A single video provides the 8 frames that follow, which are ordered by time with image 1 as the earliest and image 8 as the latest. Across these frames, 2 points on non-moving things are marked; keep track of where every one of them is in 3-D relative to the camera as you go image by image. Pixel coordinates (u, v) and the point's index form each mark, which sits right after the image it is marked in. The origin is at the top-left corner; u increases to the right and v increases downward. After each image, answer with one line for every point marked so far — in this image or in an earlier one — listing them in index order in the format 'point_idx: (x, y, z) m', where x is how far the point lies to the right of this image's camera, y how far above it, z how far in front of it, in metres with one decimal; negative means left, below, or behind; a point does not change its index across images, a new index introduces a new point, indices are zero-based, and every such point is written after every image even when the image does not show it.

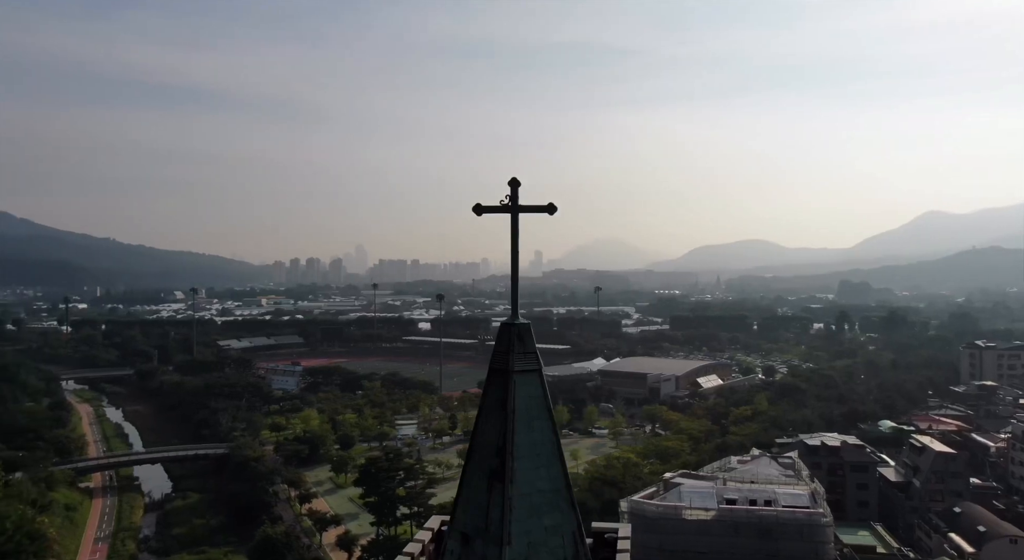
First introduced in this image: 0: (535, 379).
0: (+0.2, -0.9, +8.1) m
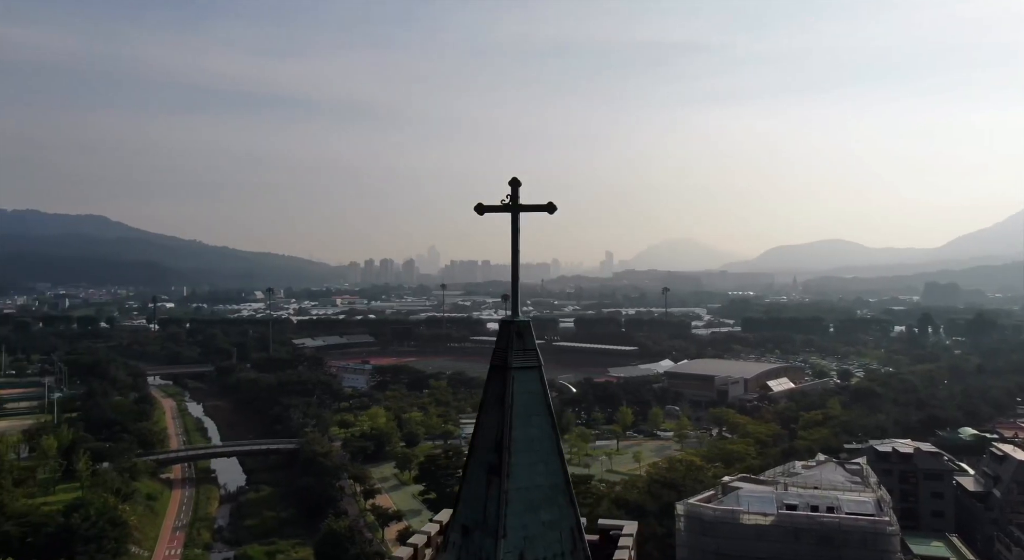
0: (+0.2, -0.9, +8.3) m
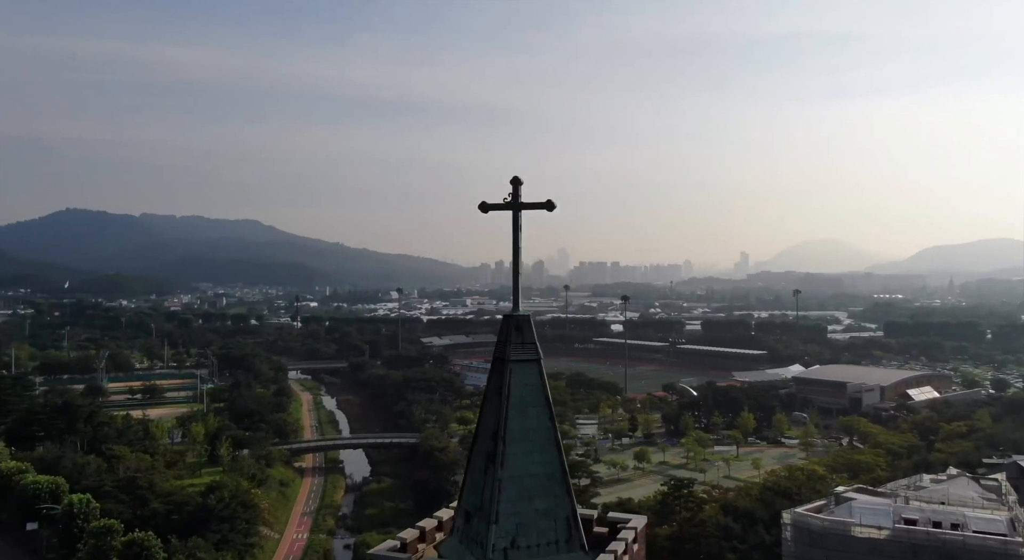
0: (+0.2, -0.9, +8.6) m
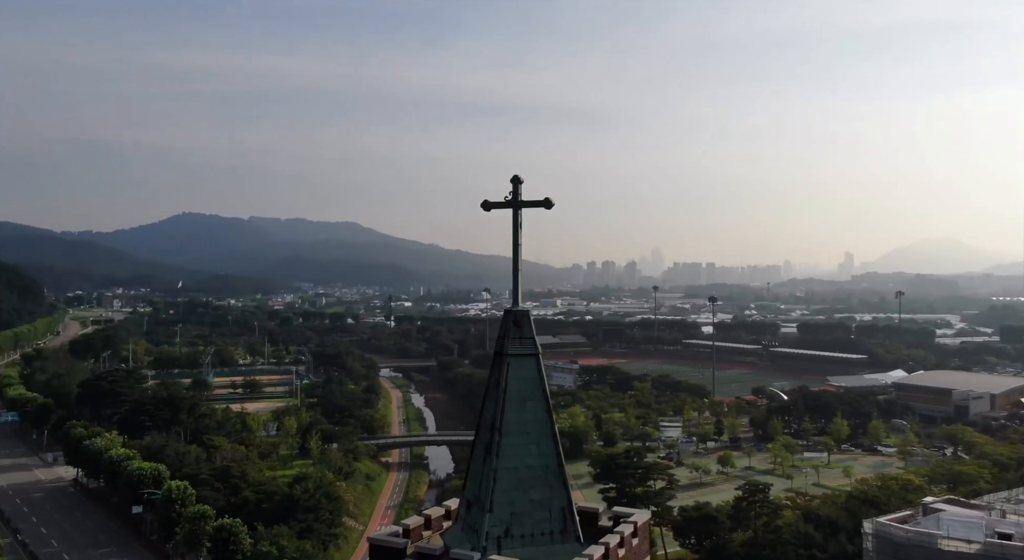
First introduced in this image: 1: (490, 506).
0: (+0.2, -0.9, +8.8) m
1: (-0.2, -2.3, +8.5) m
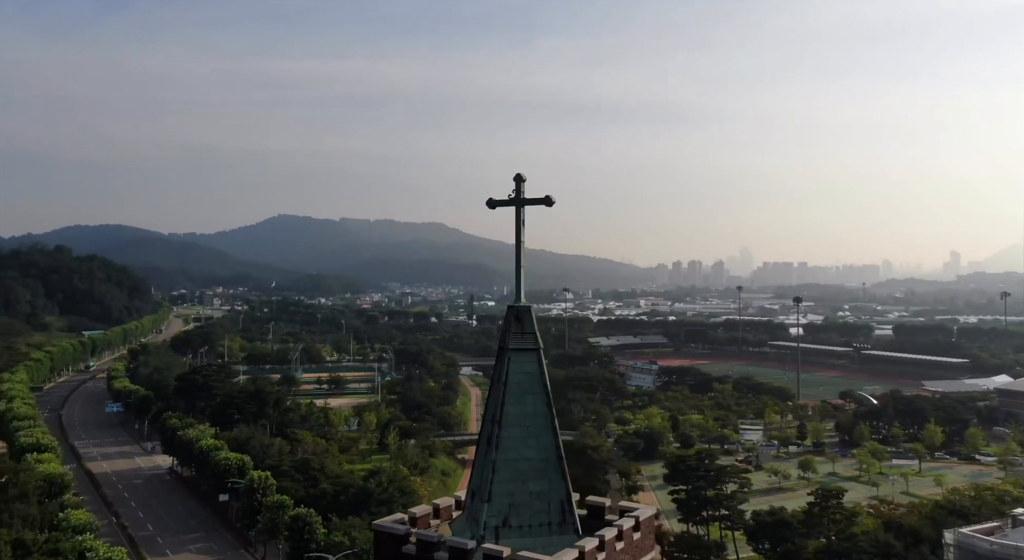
0: (+0.2, -0.8, +9.0) m
1: (-0.2, -2.3, +8.7) m
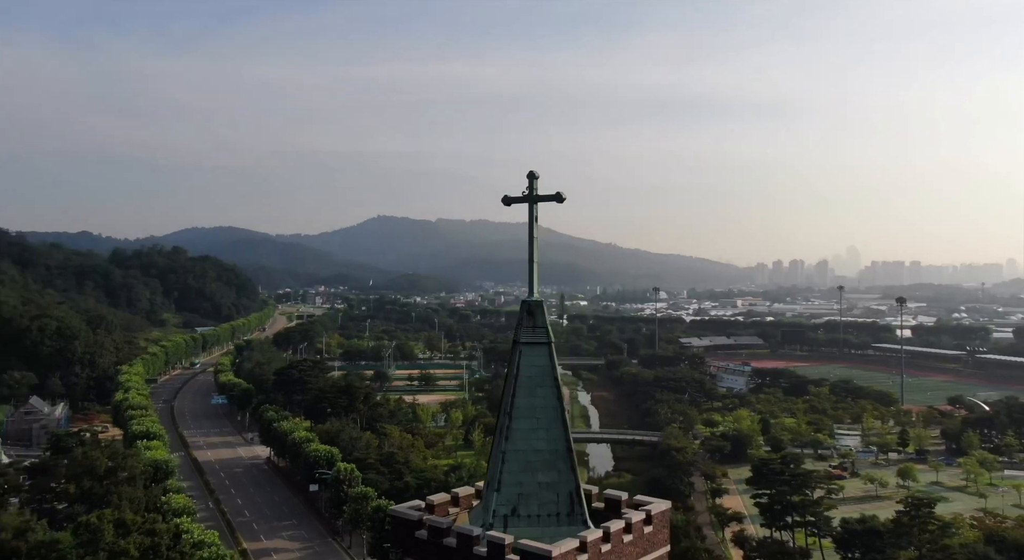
0: (+0.4, -0.8, +9.1) m
1: (-0.1, -2.2, +8.8) m
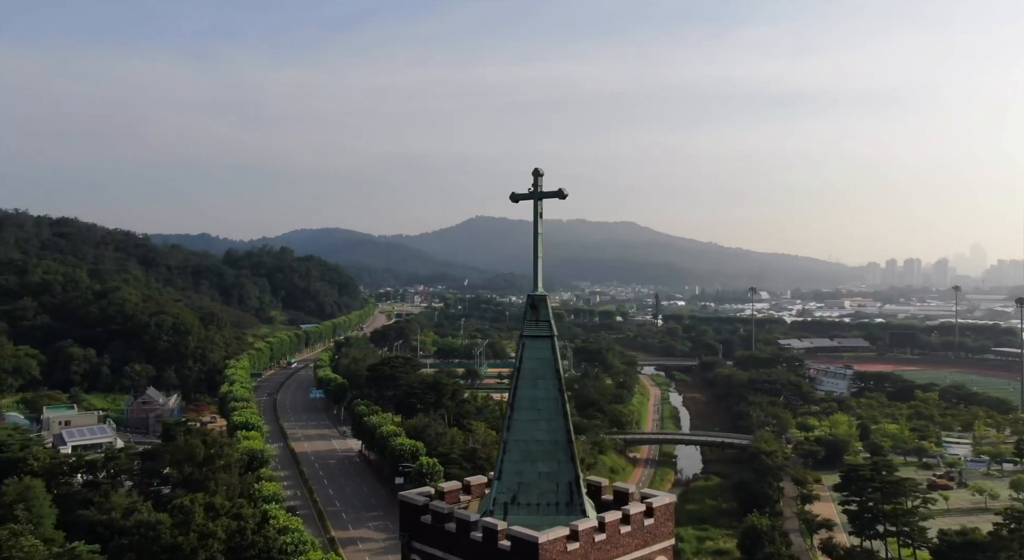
0: (+0.4, -0.6, +9.0) m
1: (-0.1, -2.1, +8.9) m
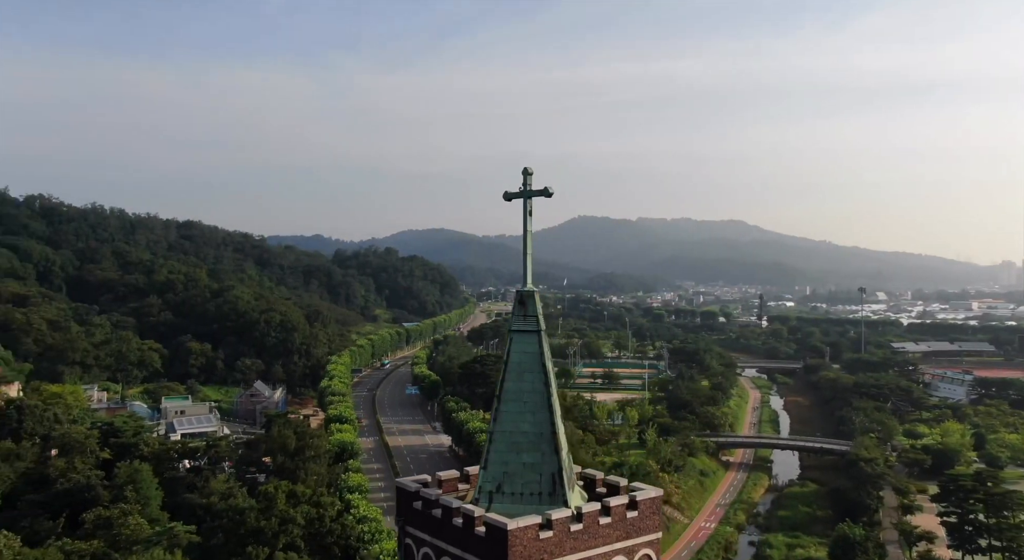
0: (+0.2, -0.5, +8.8) m
1: (-0.3, -1.9, +8.8) m
